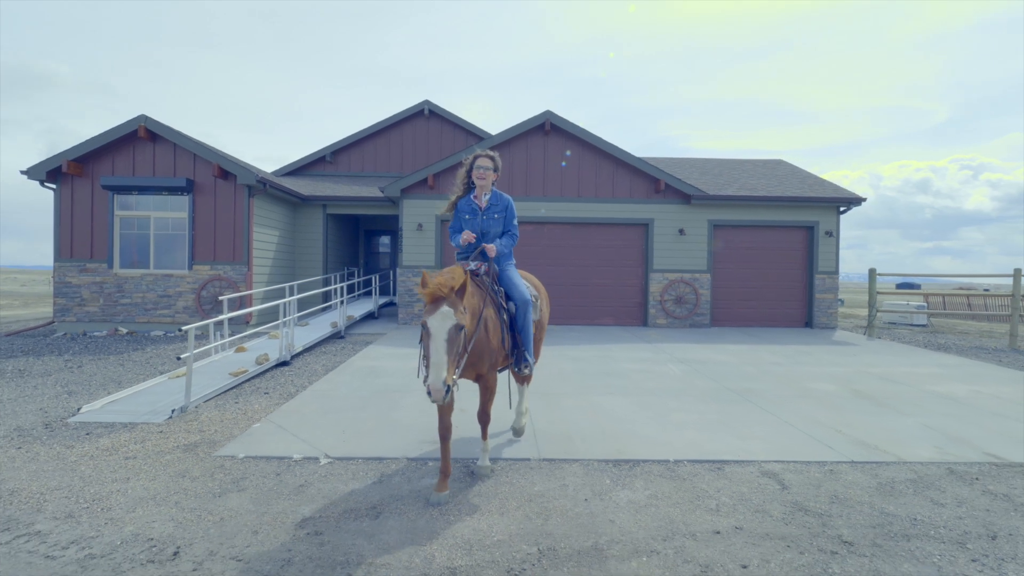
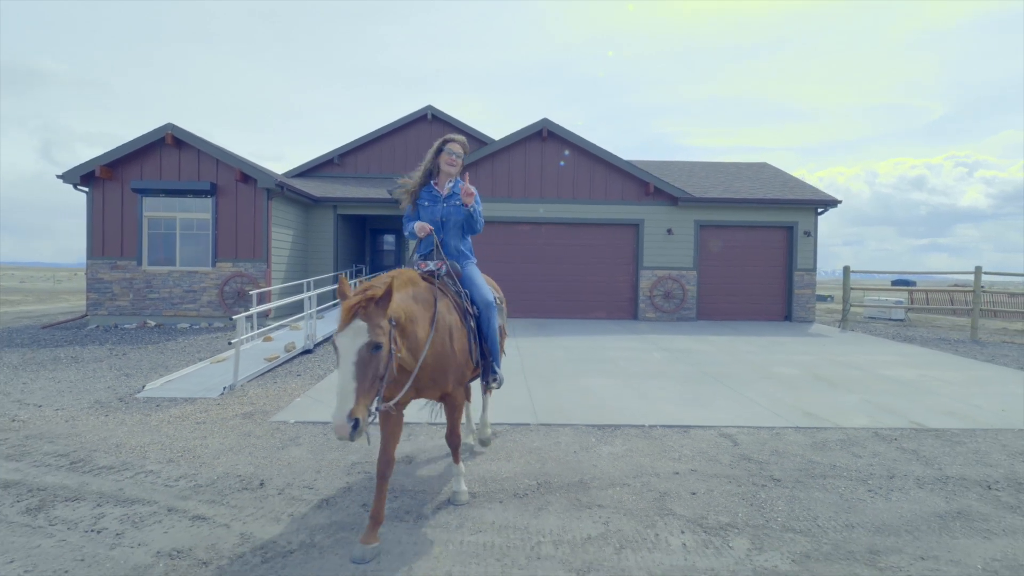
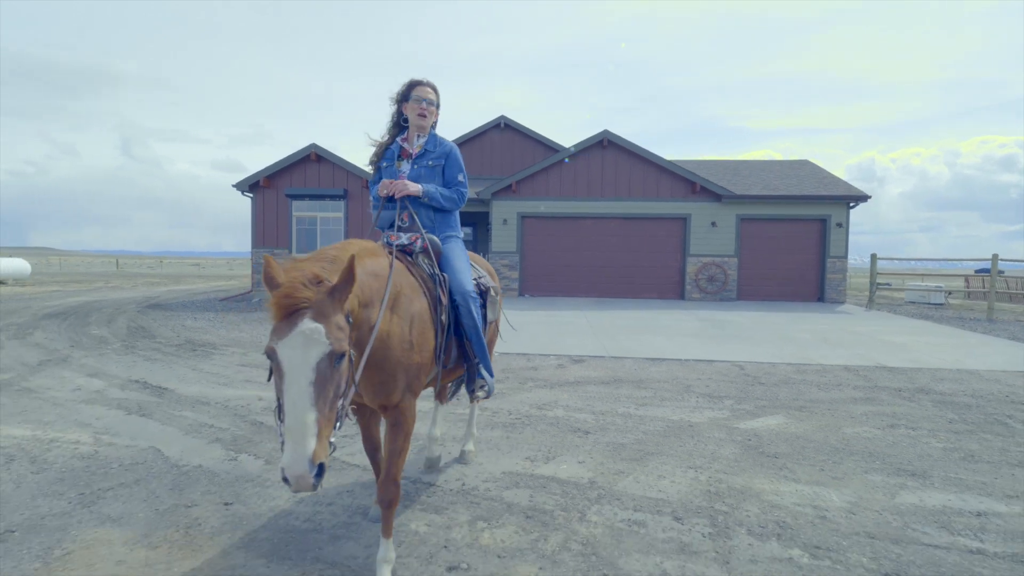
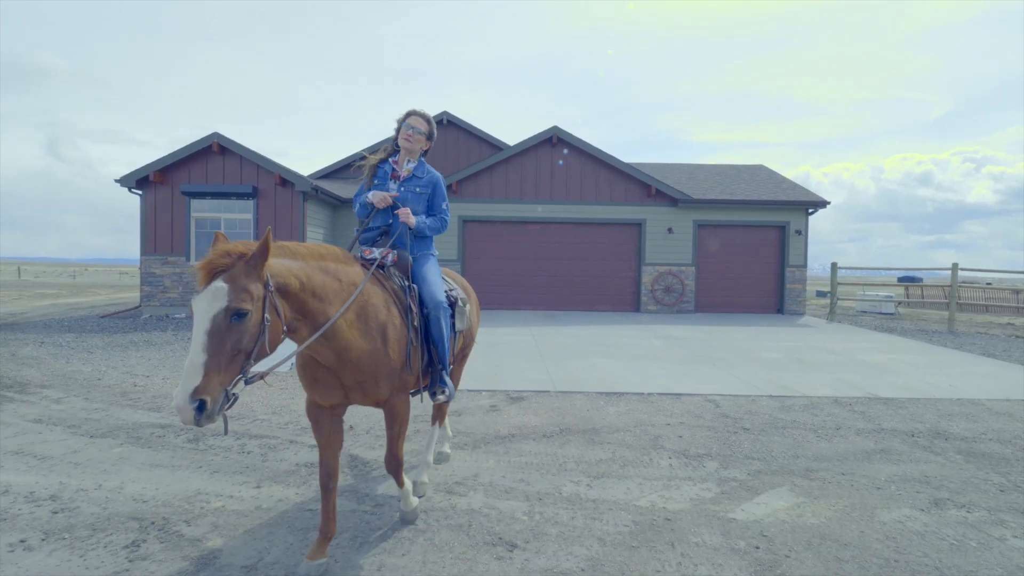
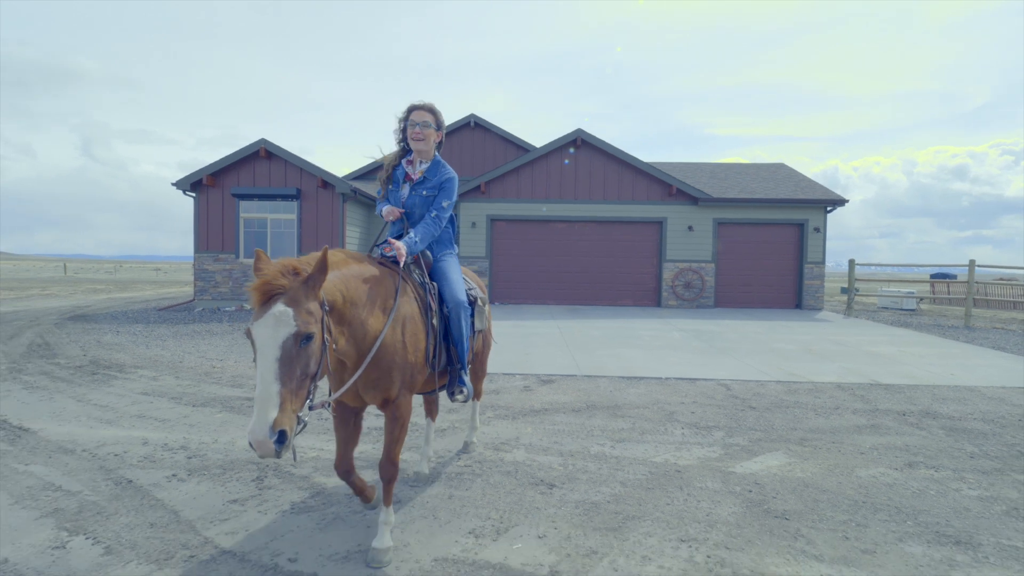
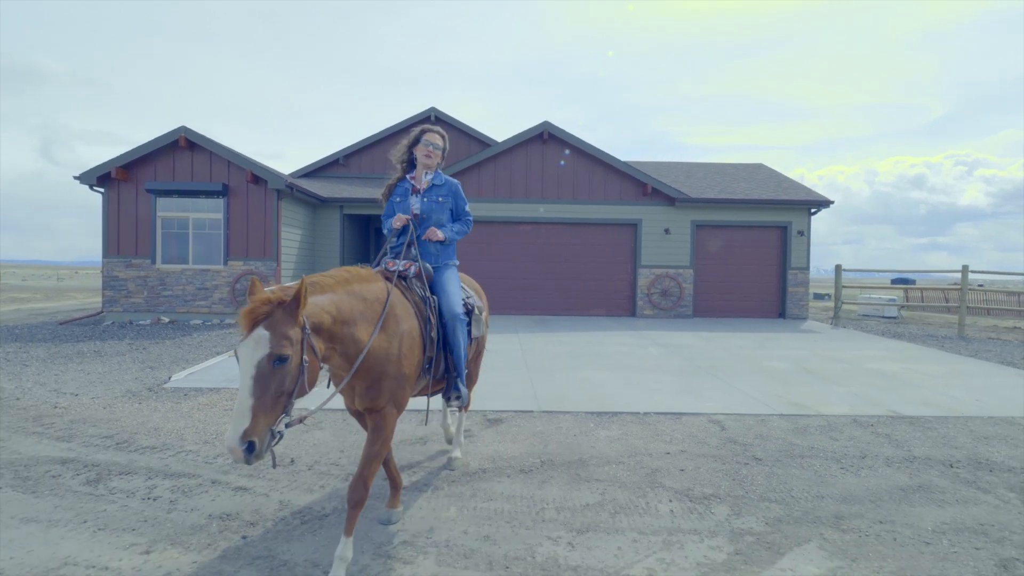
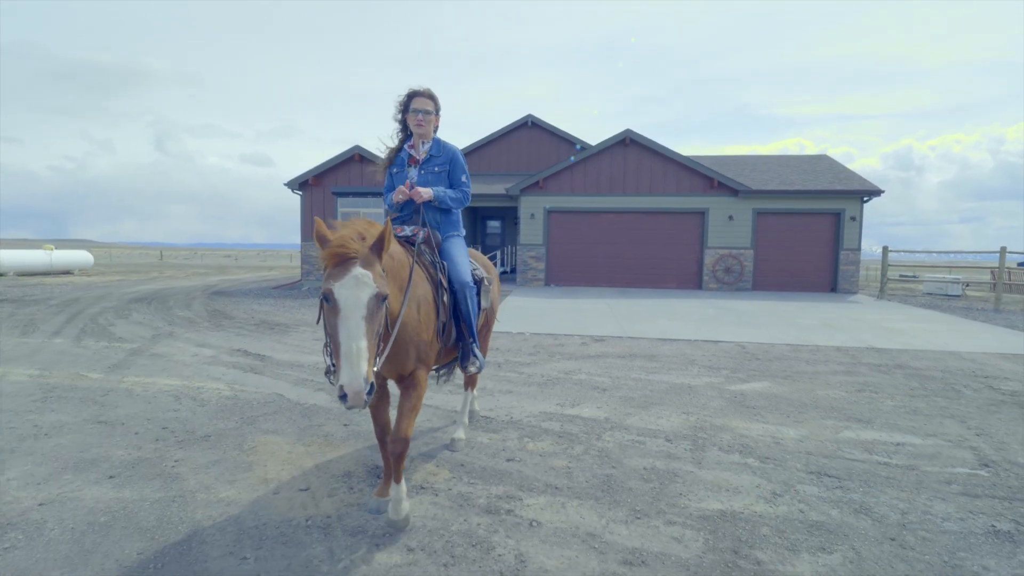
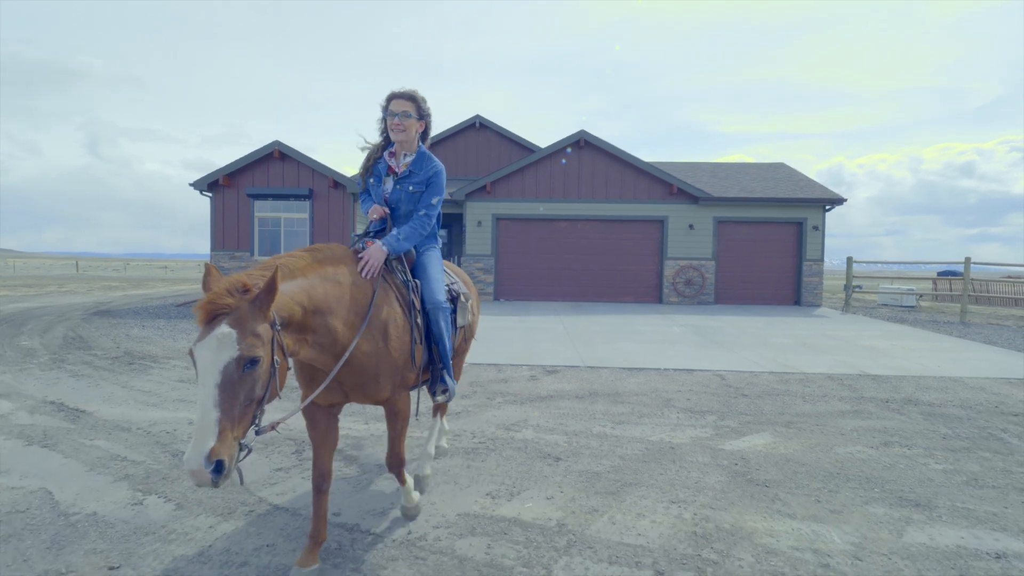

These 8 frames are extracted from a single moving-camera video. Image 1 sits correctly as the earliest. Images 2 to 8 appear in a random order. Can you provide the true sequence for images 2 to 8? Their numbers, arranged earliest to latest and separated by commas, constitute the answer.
2, 6, 4, 5, 8, 3, 7
